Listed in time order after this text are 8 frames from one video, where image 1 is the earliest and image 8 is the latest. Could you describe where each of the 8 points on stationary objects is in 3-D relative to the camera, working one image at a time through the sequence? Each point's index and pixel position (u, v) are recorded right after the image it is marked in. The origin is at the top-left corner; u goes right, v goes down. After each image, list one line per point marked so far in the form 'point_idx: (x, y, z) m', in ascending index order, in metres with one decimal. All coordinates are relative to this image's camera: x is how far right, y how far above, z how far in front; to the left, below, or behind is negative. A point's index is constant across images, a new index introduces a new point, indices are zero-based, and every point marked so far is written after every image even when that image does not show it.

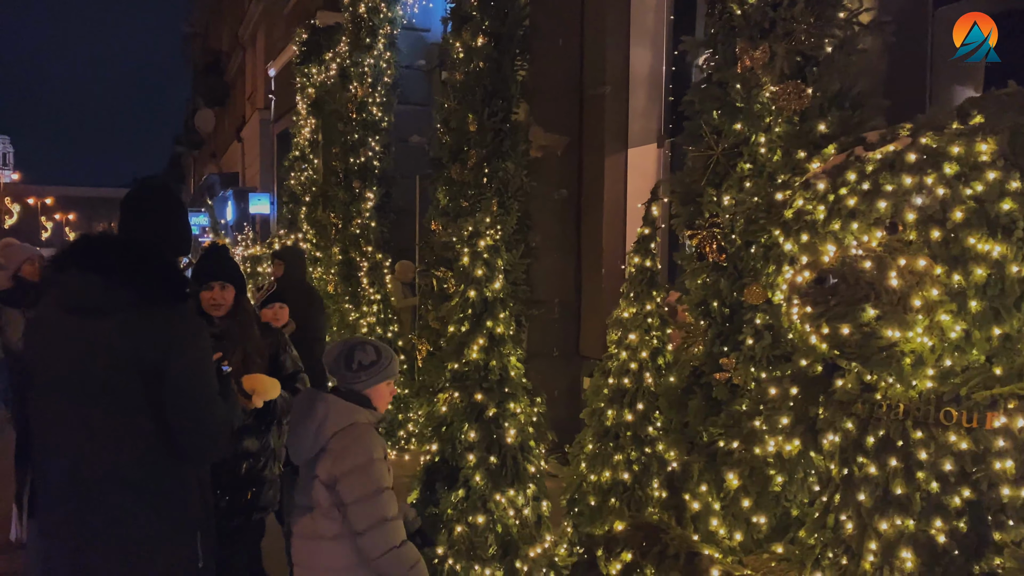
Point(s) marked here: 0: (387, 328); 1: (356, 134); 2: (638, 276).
0: (-1.1, -0.4, +7.4) m
1: (-1.6, +1.5, +8.1) m
2: (+0.7, +0.1, +4.2) m
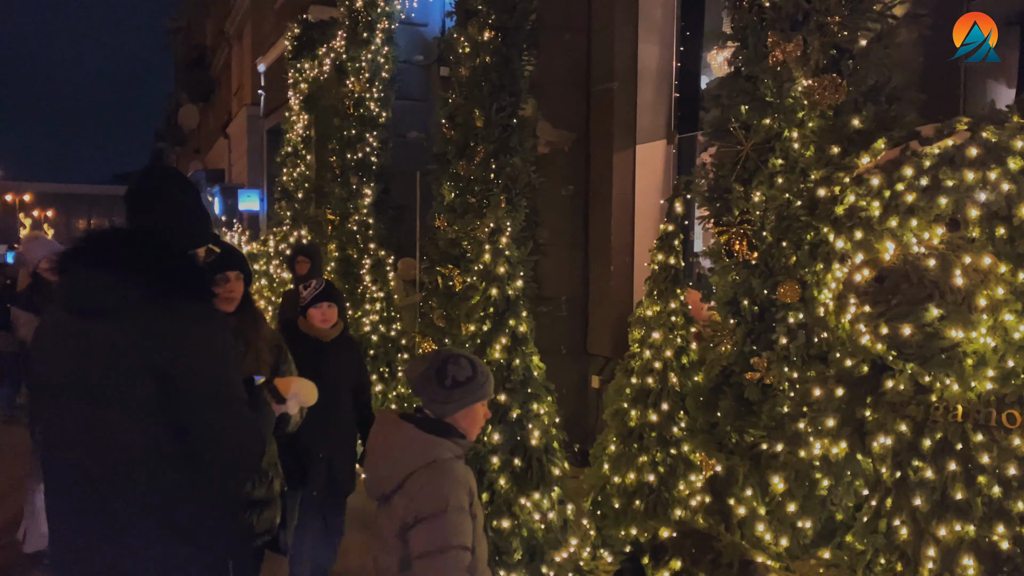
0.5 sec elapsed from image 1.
0: (-1.1, -0.4, +7.2) m
1: (-1.6, +1.5, +8.0) m
2: (+0.8, +0.1, +4.1) m
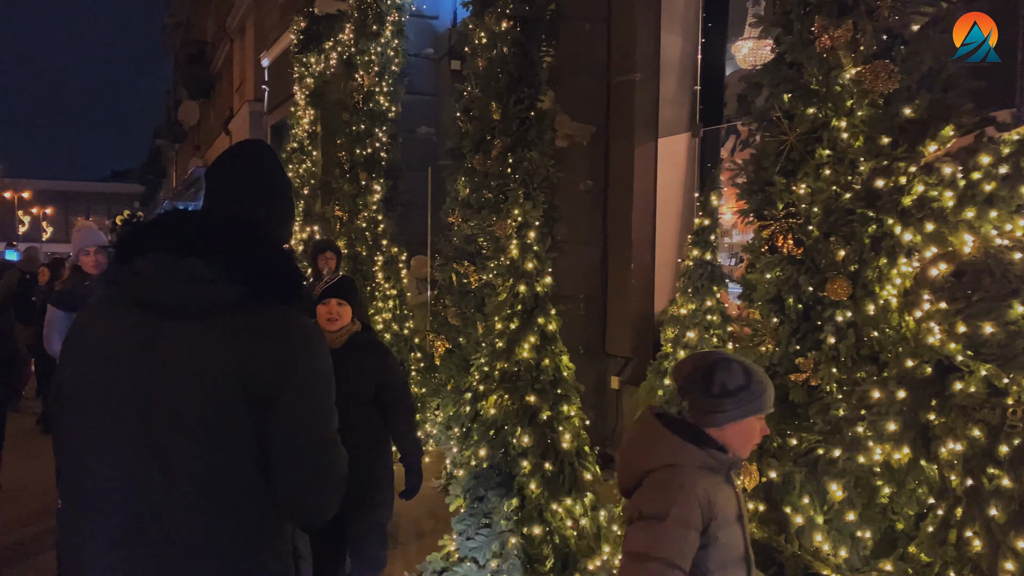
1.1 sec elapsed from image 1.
0: (-1.0, -0.3, +7.1) m
1: (-1.4, +1.6, +7.8) m
2: (+0.9, +0.1, +4.0) m
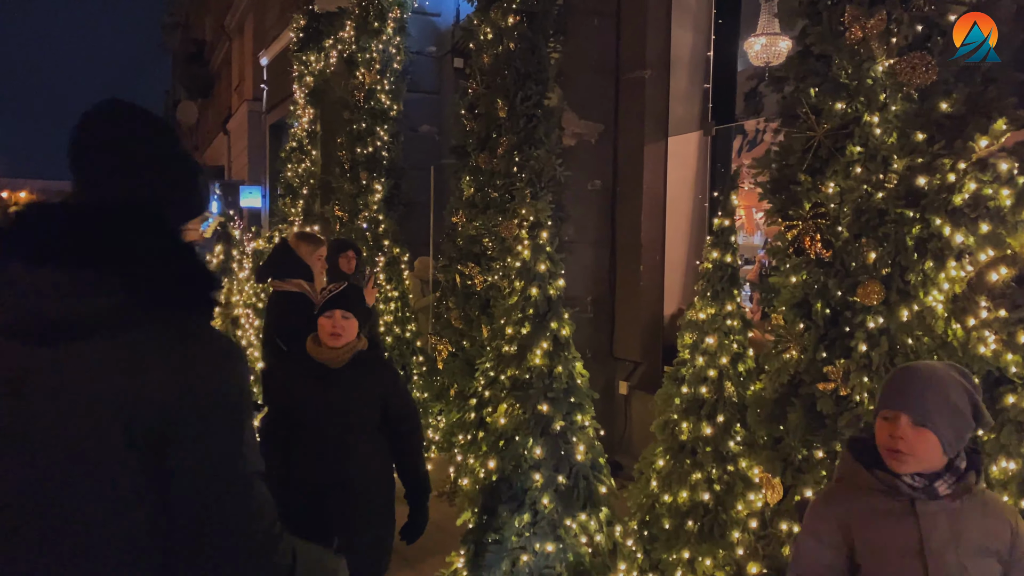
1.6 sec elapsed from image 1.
0: (-0.9, -0.3, +6.9) m
1: (-1.4, +1.5, +7.6) m
2: (+1.0, +0.1, +3.8) m
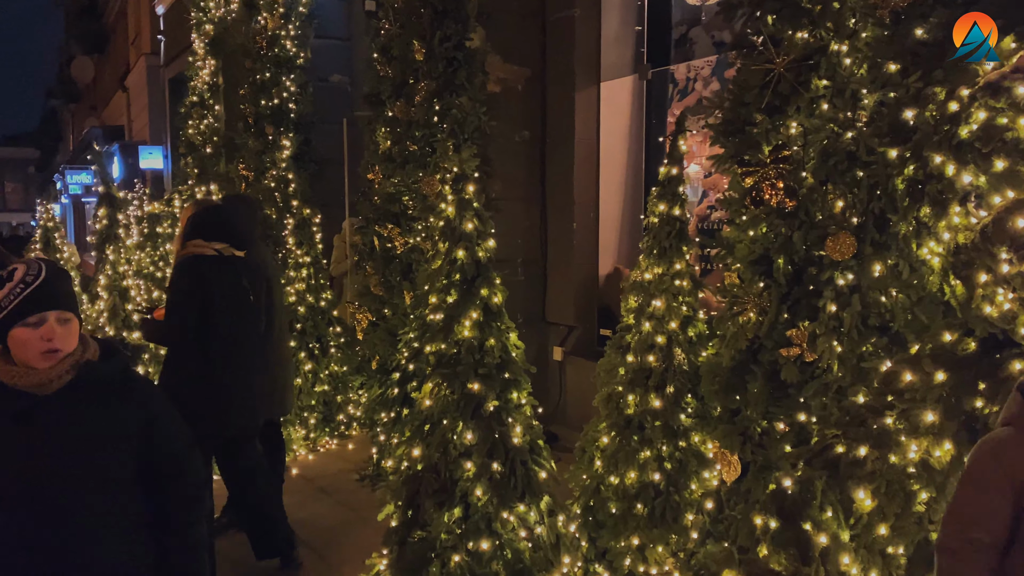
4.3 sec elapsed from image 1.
0: (-1.5, -0.1, +6.3) m
1: (-2.1, +1.8, +6.9) m
2: (+0.6, +0.2, +3.4) m
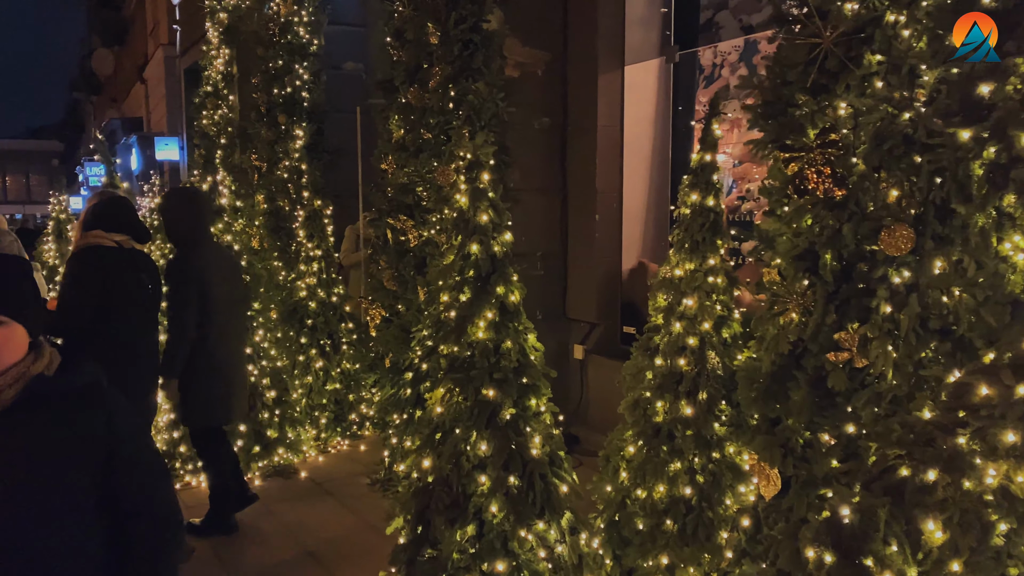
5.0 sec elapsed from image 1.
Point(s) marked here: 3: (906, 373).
0: (-1.4, 0.0, +6.1) m
1: (-1.9, +1.9, +6.7) m
2: (+0.7, +0.3, +3.1) m
3: (+1.2, -0.3, +2.5) m
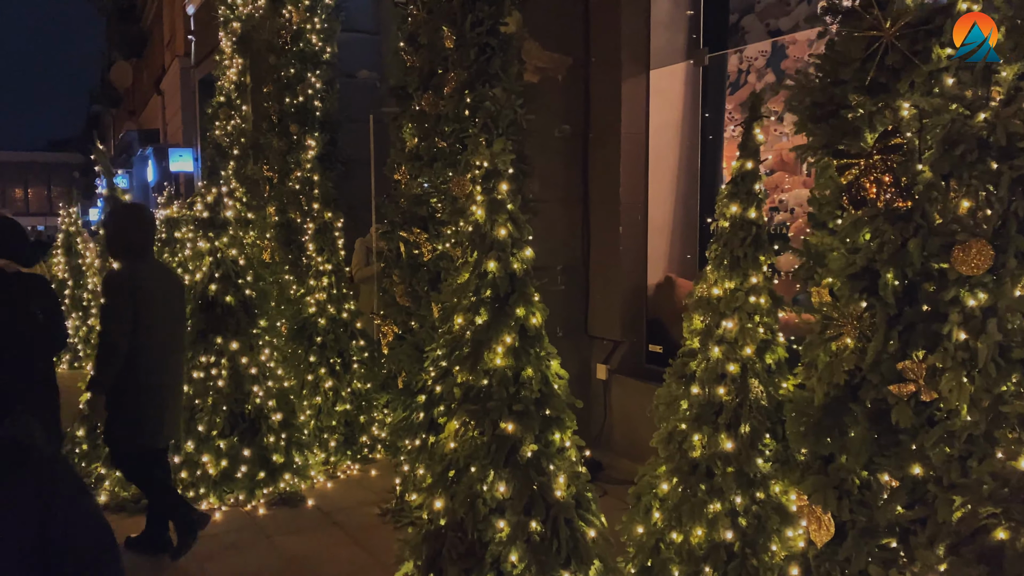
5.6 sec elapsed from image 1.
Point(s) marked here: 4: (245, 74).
0: (-1.2, -0.1, +5.8) m
1: (-1.8, +1.8, +6.4) m
2: (+0.8, +0.2, +2.8) m
3: (+1.3, -0.3, +2.2) m
4: (-2.4, +1.9, +7.0) m
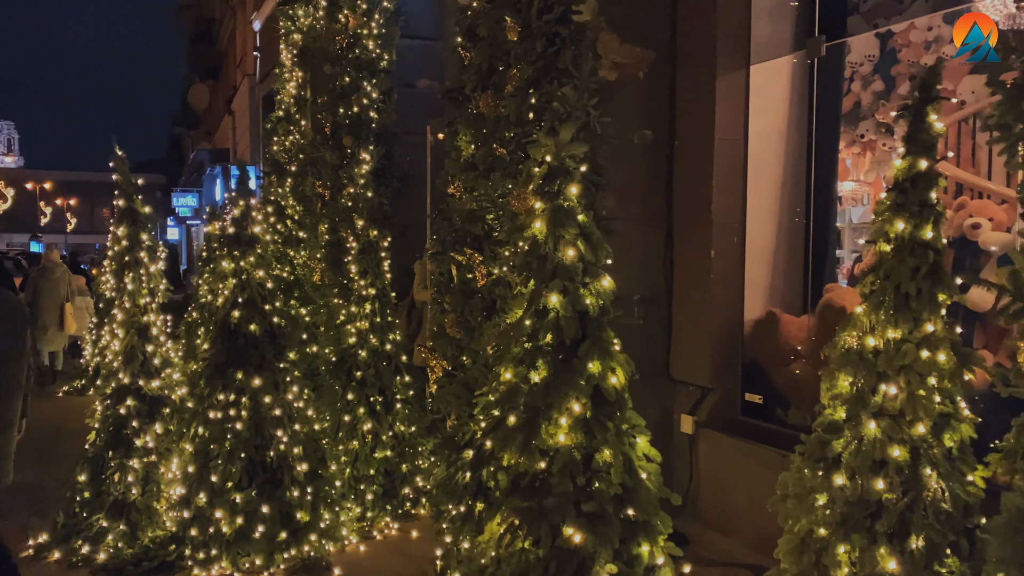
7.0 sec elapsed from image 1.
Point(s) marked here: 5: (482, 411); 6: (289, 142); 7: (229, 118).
0: (-0.8, -0.3, +5.1) m
1: (-1.2, +1.6, +5.8) m
2: (+1.0, +0.1, +2.0) m
3: (+1.4, -0.4, +1.3) m
4: (-1.8, +1.7, +6.5) m
5: (-0.1, -0.5, +3.6) m
6: (-1.9, +1.2, +6.6) m
7: (-6.9, +4.1, +19.5) m
